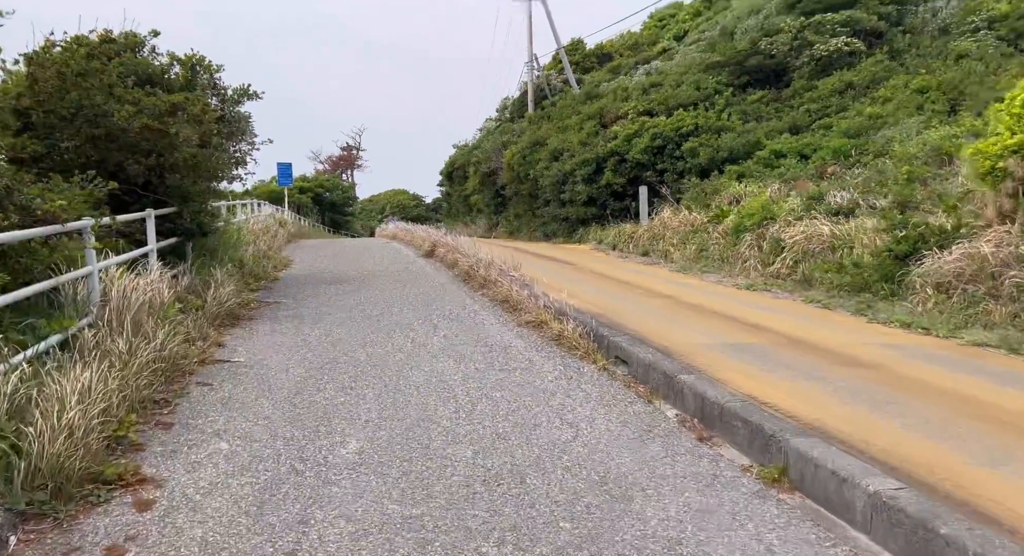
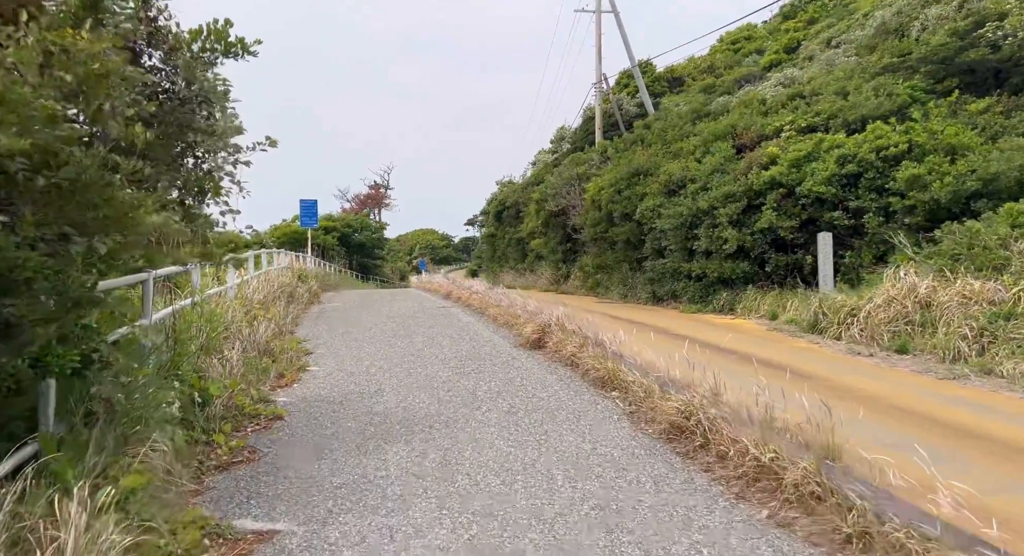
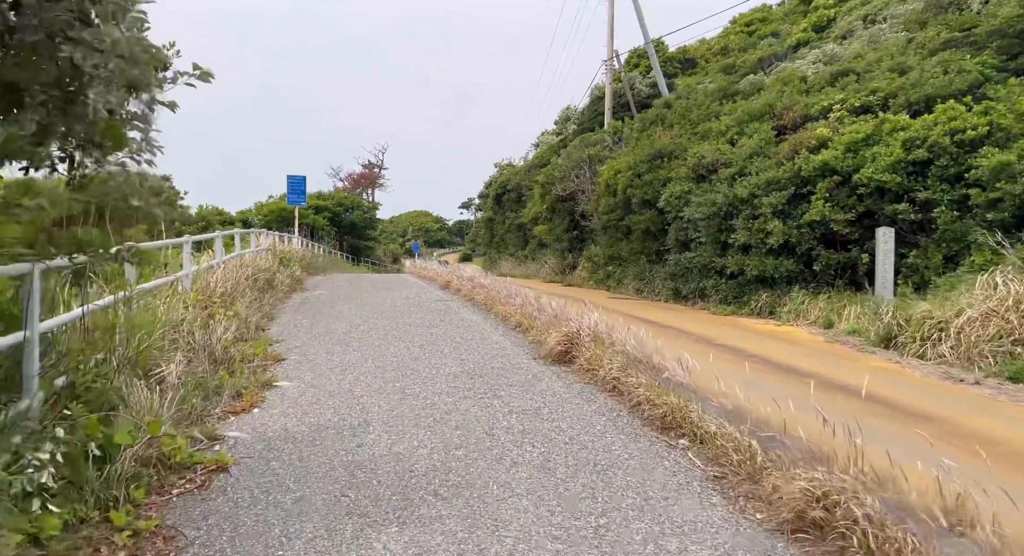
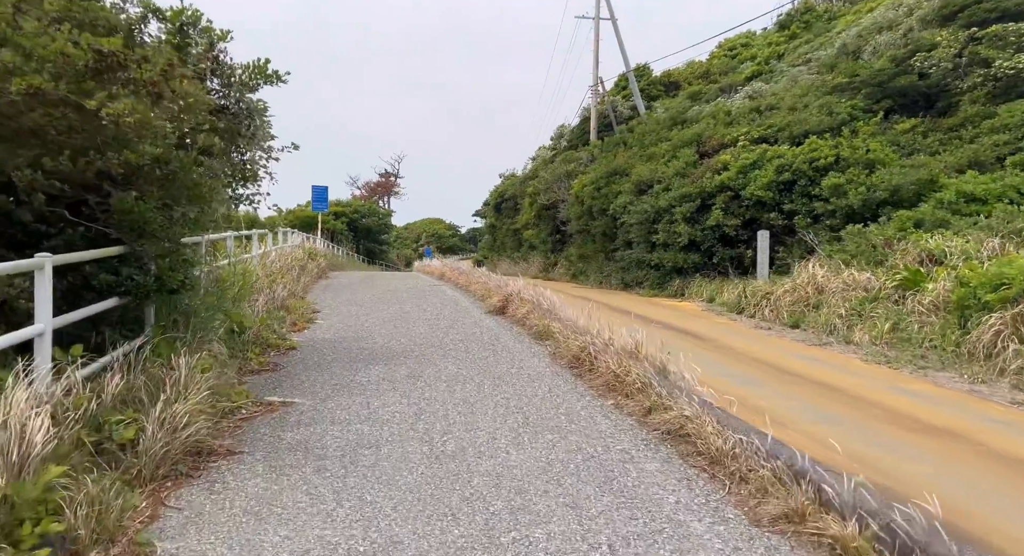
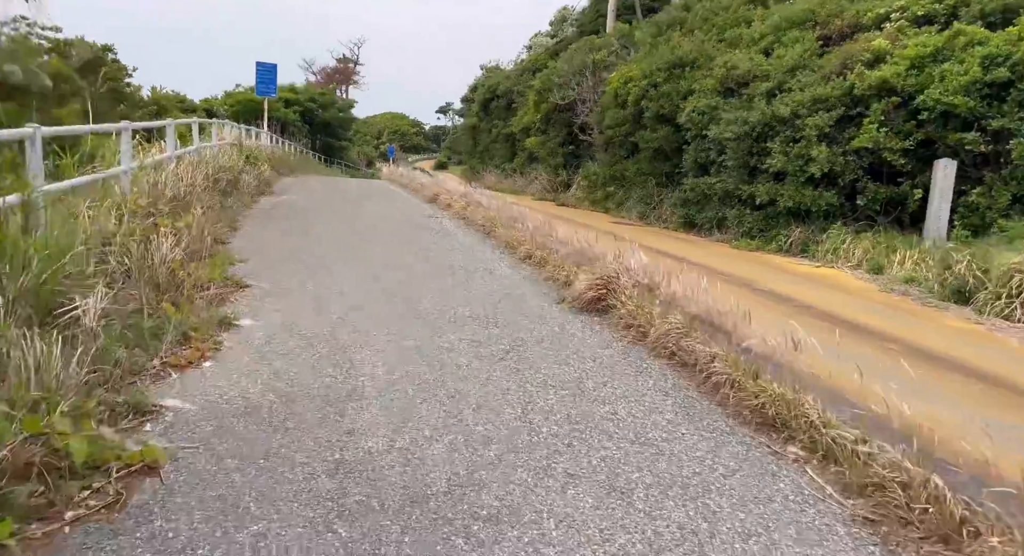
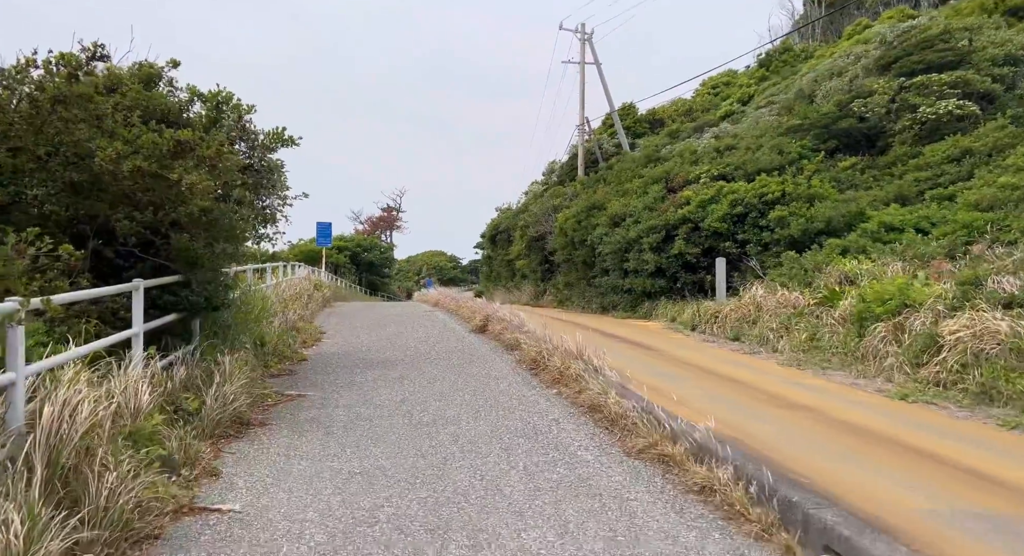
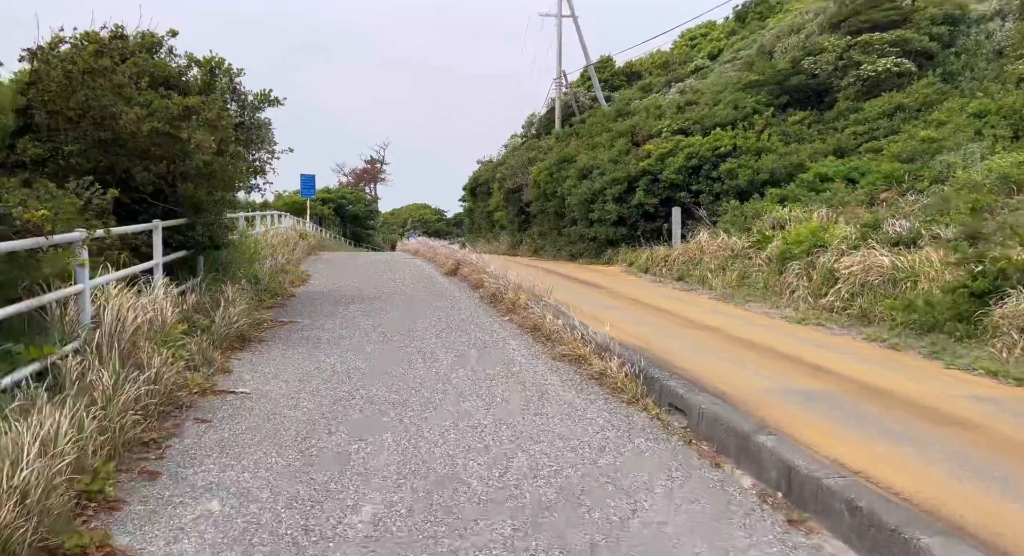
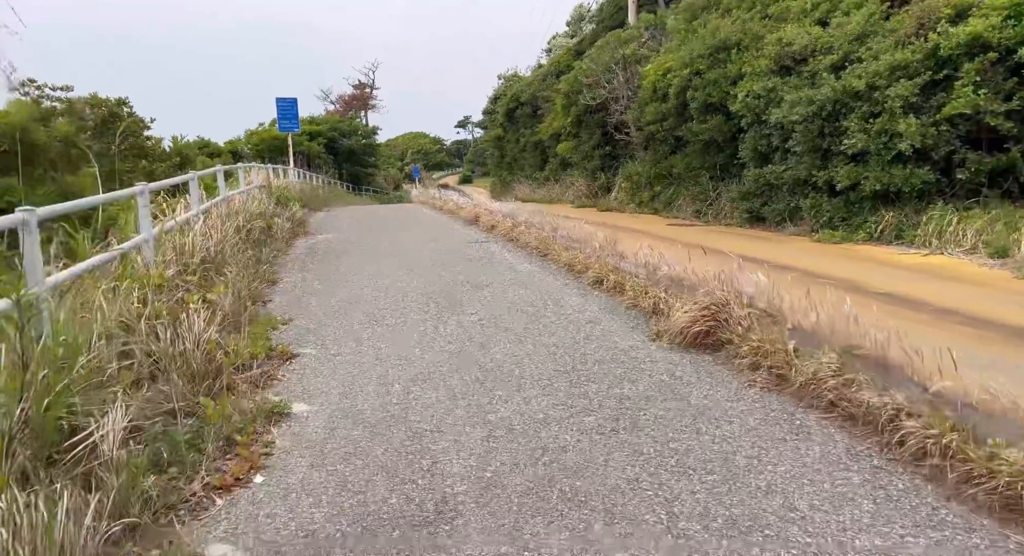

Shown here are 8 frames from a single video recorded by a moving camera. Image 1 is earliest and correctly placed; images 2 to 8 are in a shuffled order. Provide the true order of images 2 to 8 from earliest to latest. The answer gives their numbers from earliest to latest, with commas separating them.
7, 6, 4, 2, 3, 5, 8
